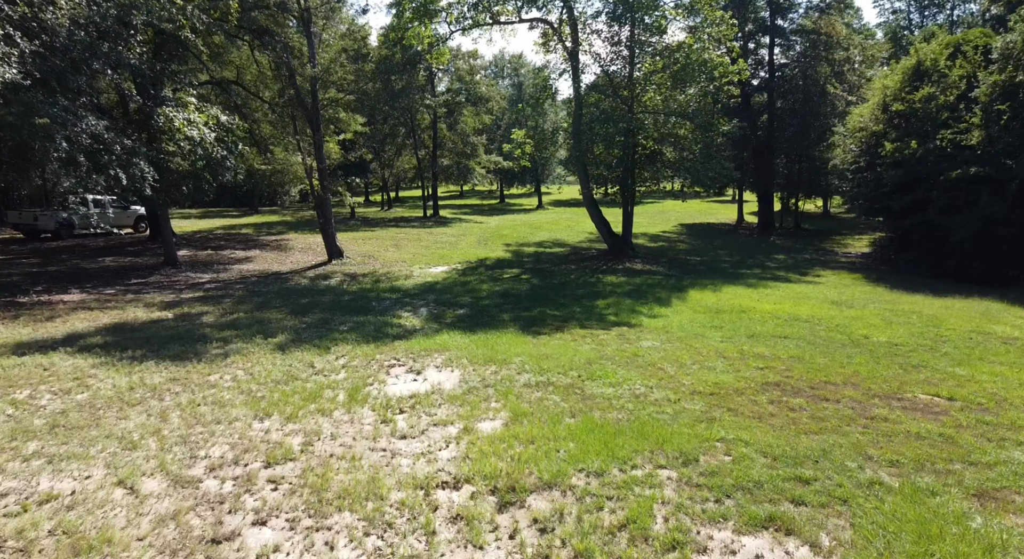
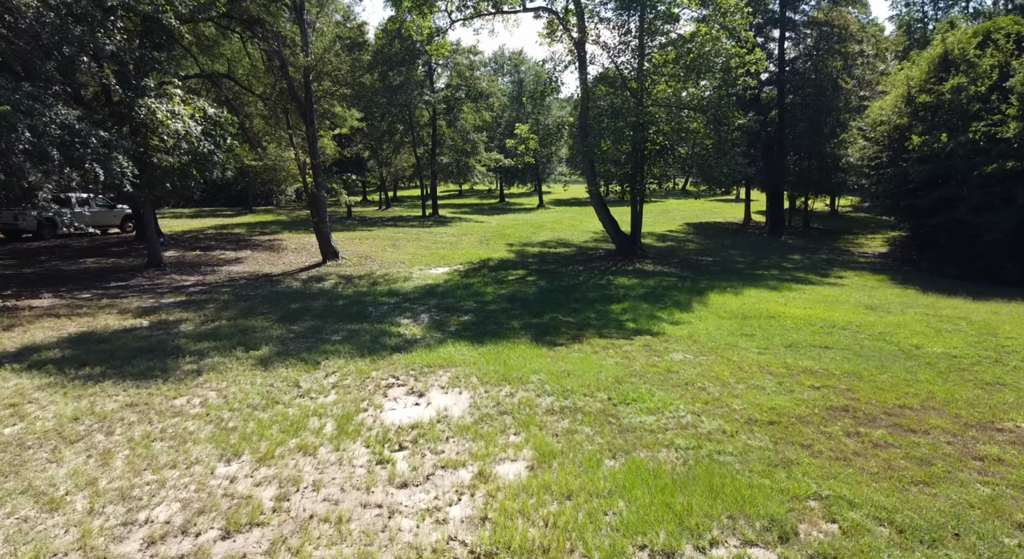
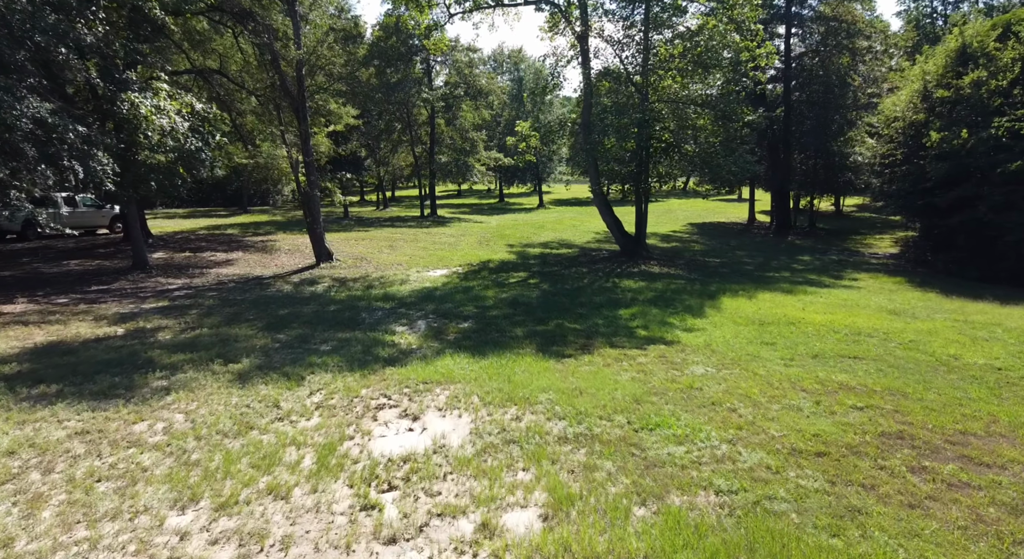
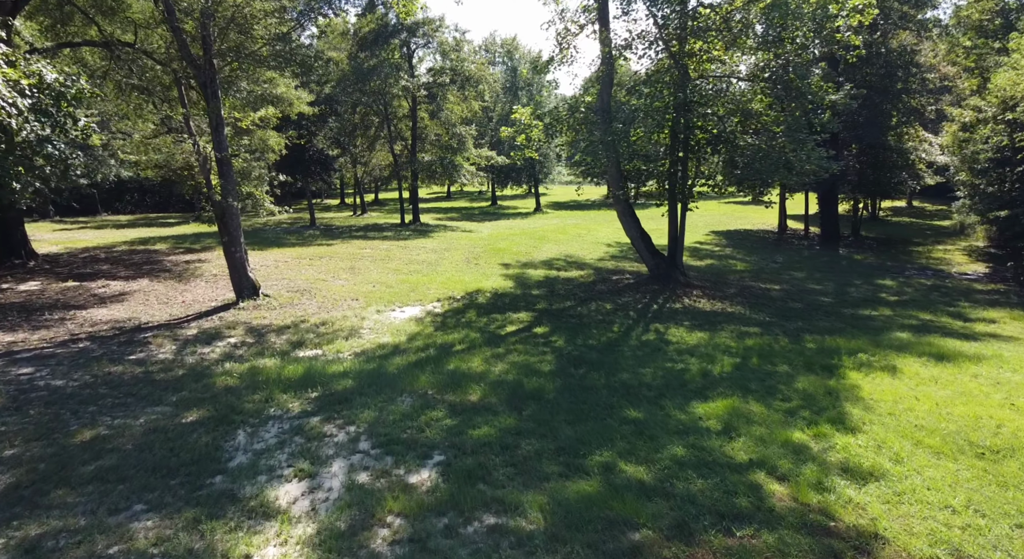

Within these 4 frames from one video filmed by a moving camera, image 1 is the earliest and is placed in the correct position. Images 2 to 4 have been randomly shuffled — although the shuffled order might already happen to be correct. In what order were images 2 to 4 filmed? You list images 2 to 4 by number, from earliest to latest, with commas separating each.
2, 3, 4
